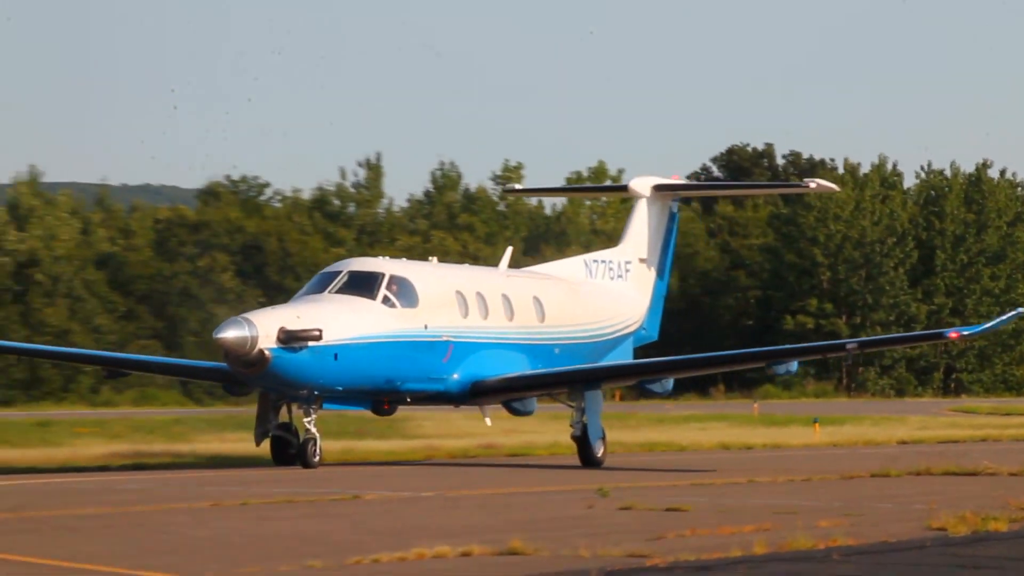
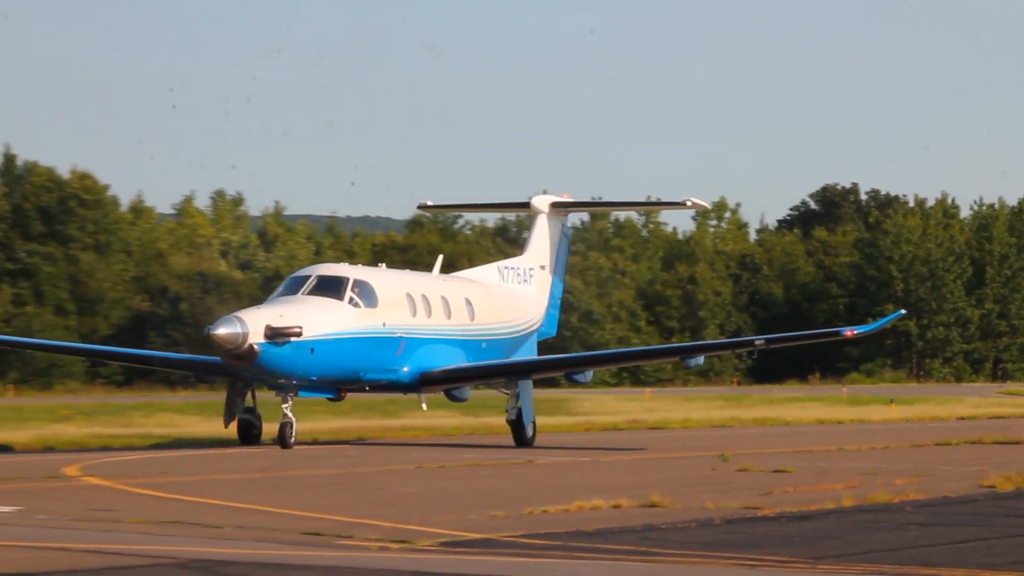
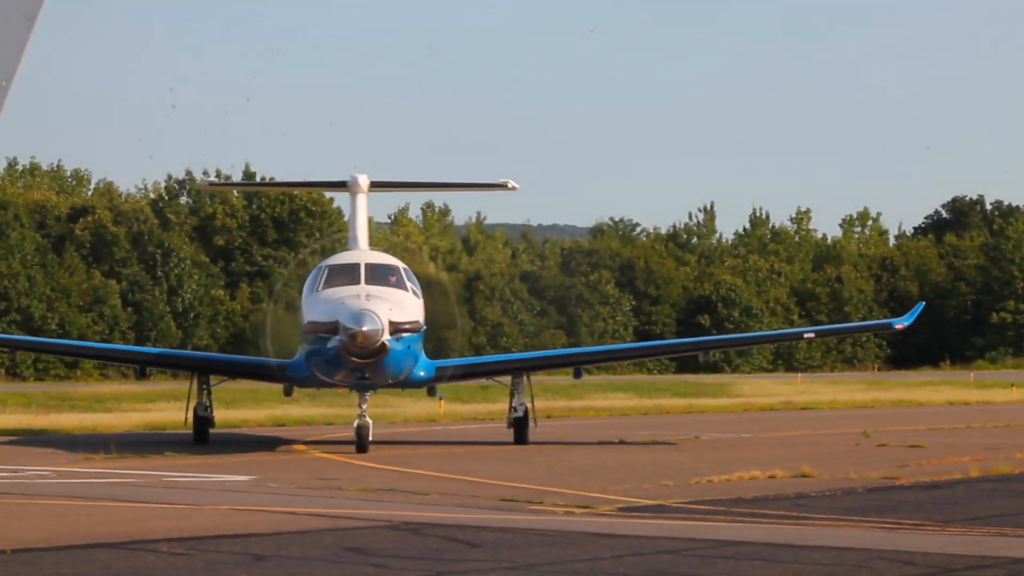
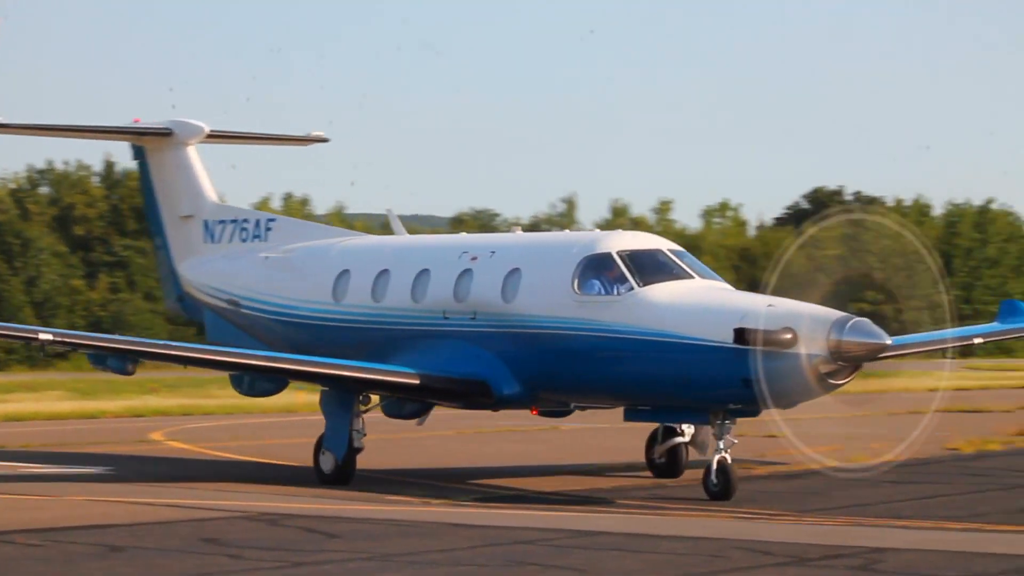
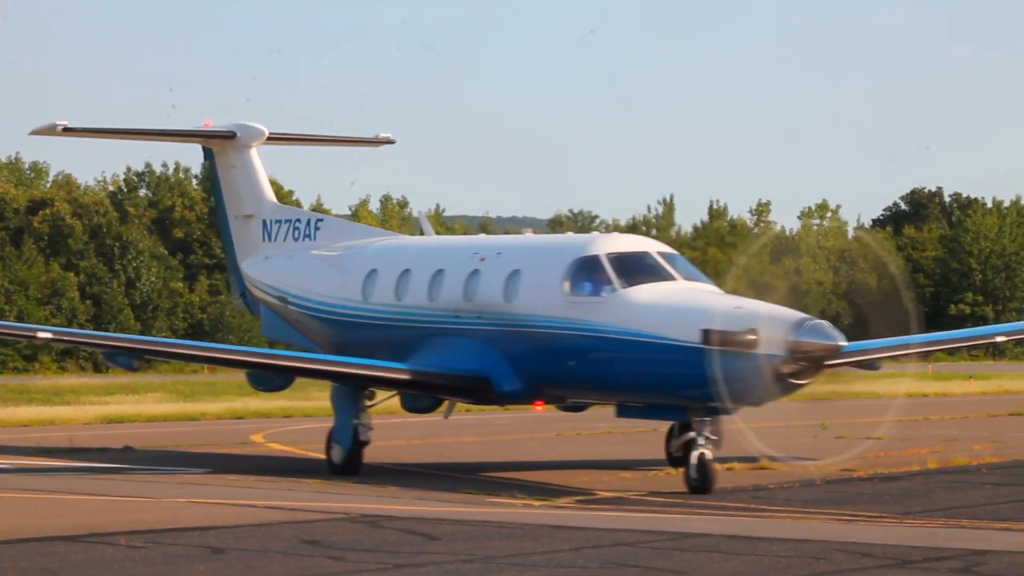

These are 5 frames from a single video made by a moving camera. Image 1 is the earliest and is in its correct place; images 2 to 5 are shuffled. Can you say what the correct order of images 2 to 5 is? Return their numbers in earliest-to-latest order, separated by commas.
2, 3, 5, 4
